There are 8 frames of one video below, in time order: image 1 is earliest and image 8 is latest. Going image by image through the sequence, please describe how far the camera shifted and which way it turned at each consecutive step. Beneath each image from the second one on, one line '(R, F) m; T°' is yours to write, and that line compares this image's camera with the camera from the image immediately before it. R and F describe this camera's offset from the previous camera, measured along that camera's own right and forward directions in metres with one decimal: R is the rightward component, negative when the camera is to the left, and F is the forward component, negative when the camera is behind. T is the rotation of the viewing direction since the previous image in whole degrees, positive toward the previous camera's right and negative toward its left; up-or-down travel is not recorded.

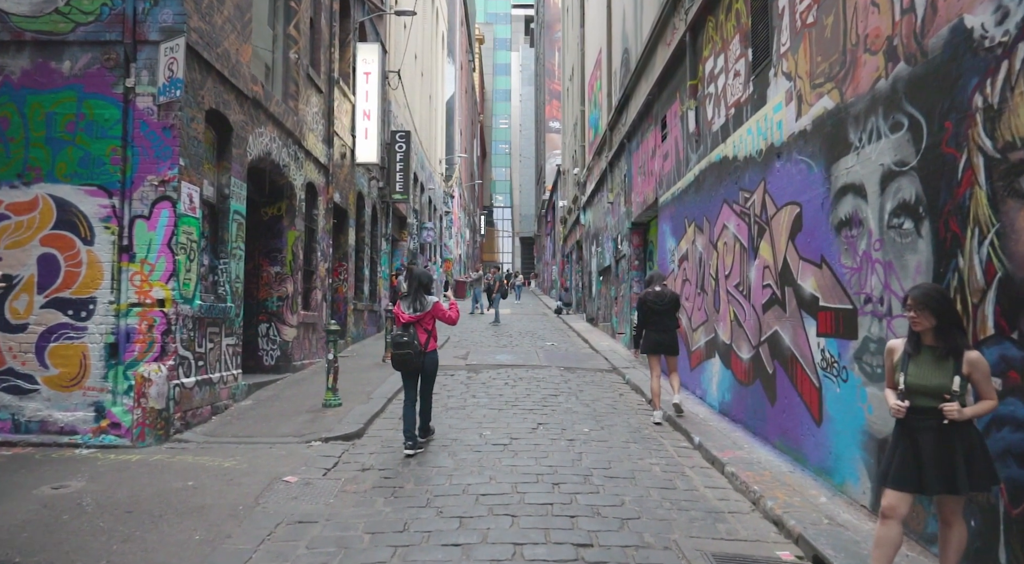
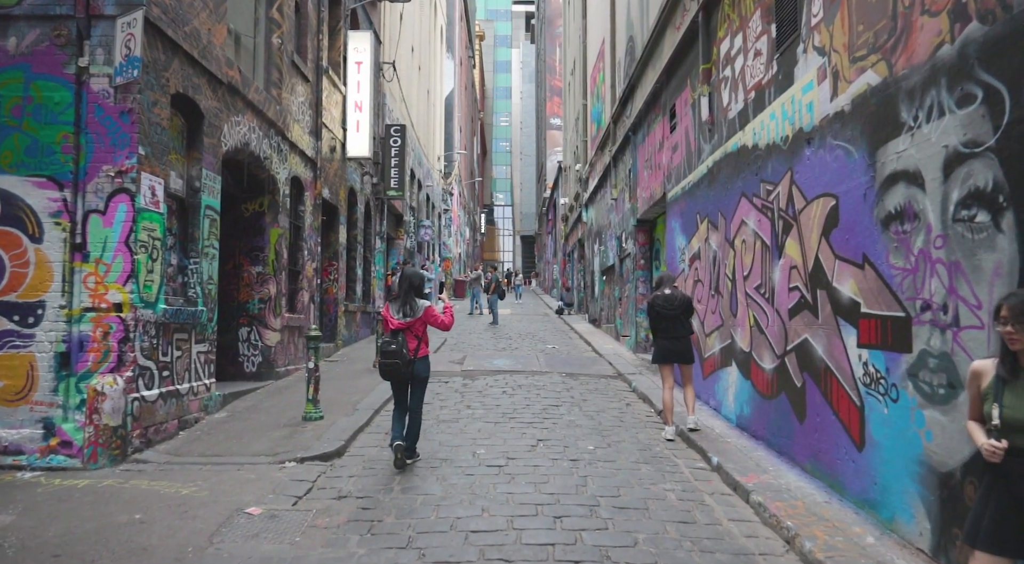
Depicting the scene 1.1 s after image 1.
(0.0, +0.7) m; 0°
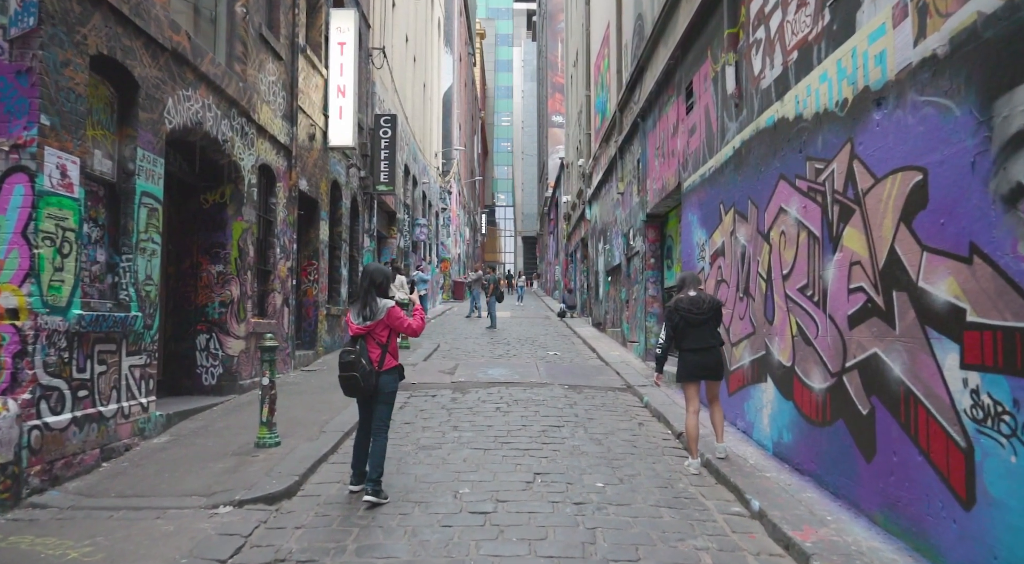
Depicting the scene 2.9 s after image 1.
(+0.1, +1.2) m; 0°
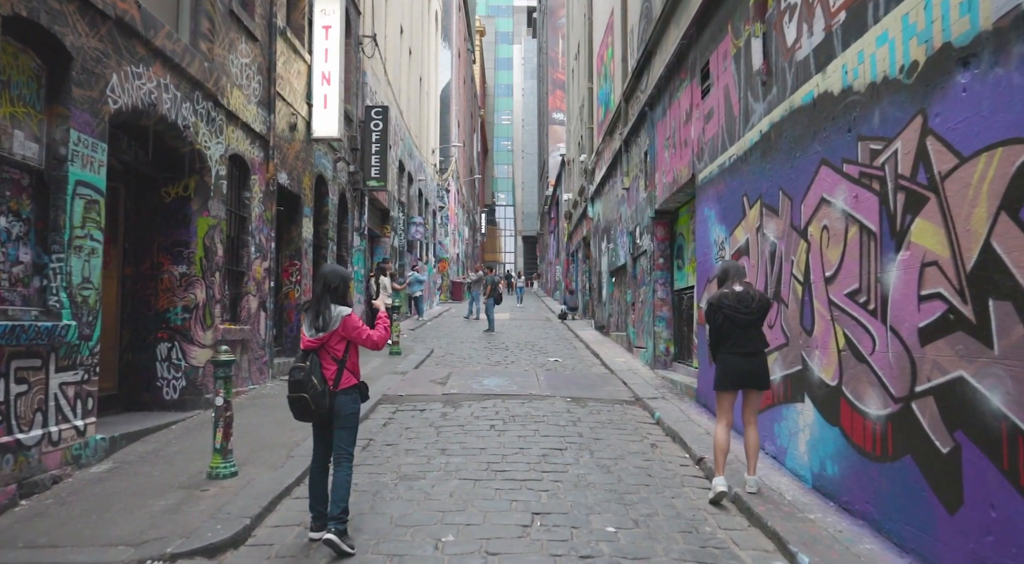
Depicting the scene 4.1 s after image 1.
(0.0, +0.9) m; 0°
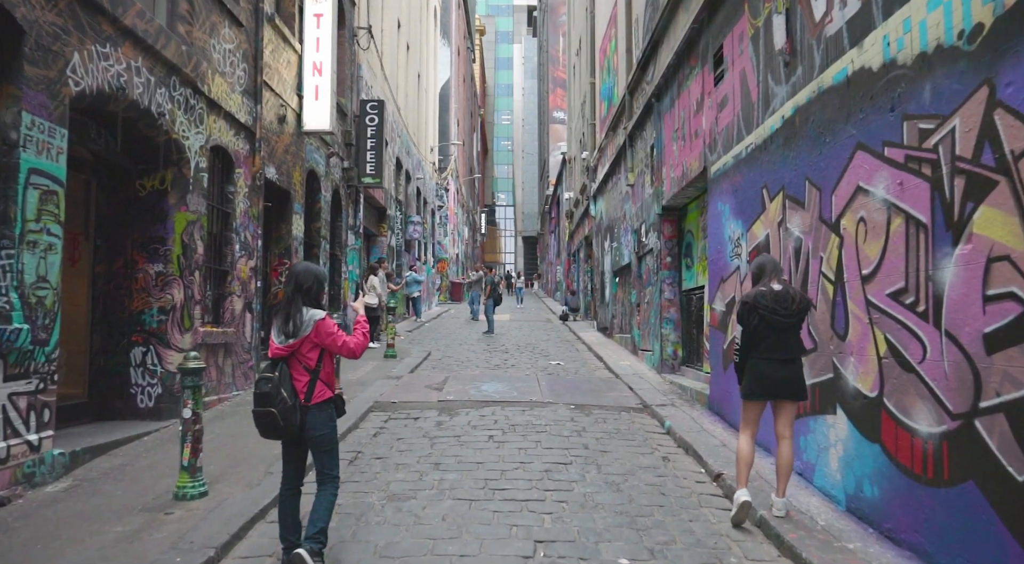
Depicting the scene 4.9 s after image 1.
(0.0, +0.5) m; 0°
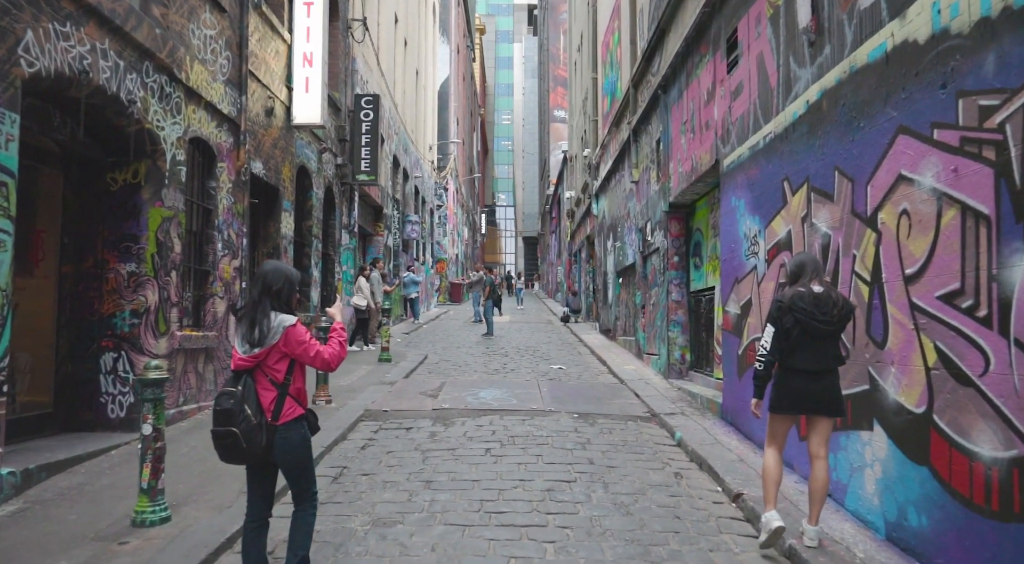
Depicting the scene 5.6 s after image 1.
(0.0, +0.5) m; 0°
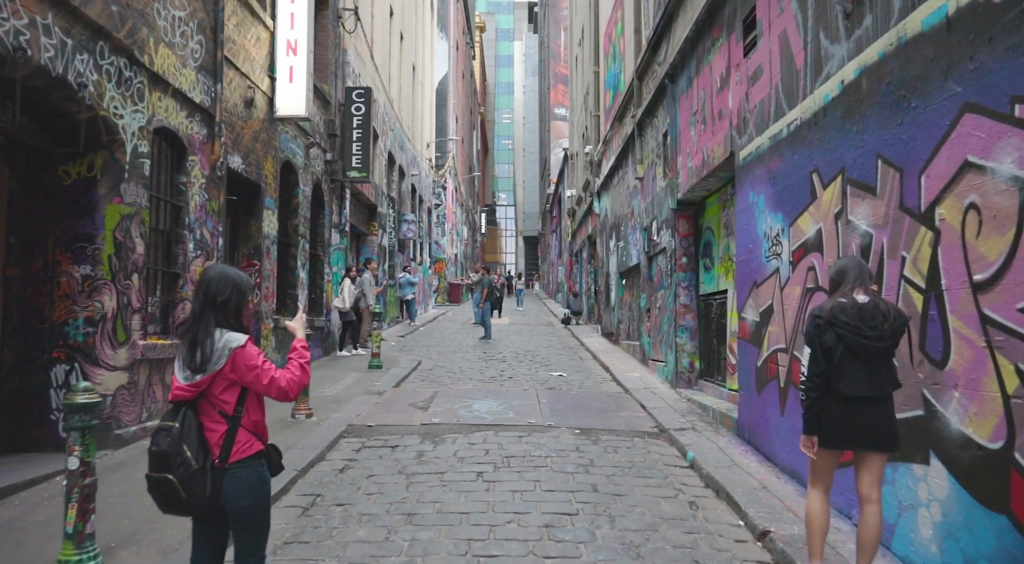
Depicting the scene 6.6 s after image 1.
(+0.1, +0.7) m; 0°
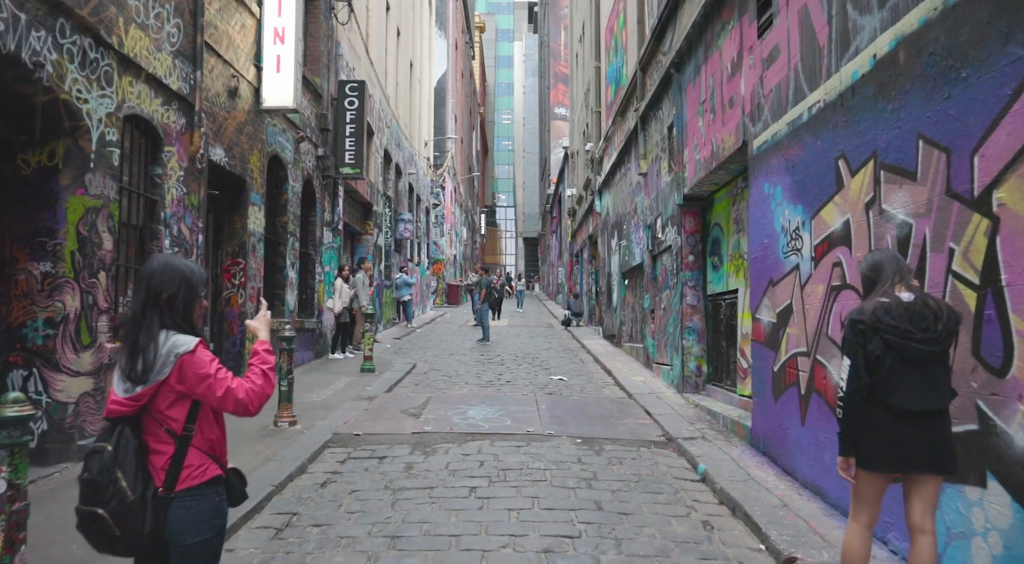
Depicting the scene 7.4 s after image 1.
(0.0, +0.5) m; 0°
